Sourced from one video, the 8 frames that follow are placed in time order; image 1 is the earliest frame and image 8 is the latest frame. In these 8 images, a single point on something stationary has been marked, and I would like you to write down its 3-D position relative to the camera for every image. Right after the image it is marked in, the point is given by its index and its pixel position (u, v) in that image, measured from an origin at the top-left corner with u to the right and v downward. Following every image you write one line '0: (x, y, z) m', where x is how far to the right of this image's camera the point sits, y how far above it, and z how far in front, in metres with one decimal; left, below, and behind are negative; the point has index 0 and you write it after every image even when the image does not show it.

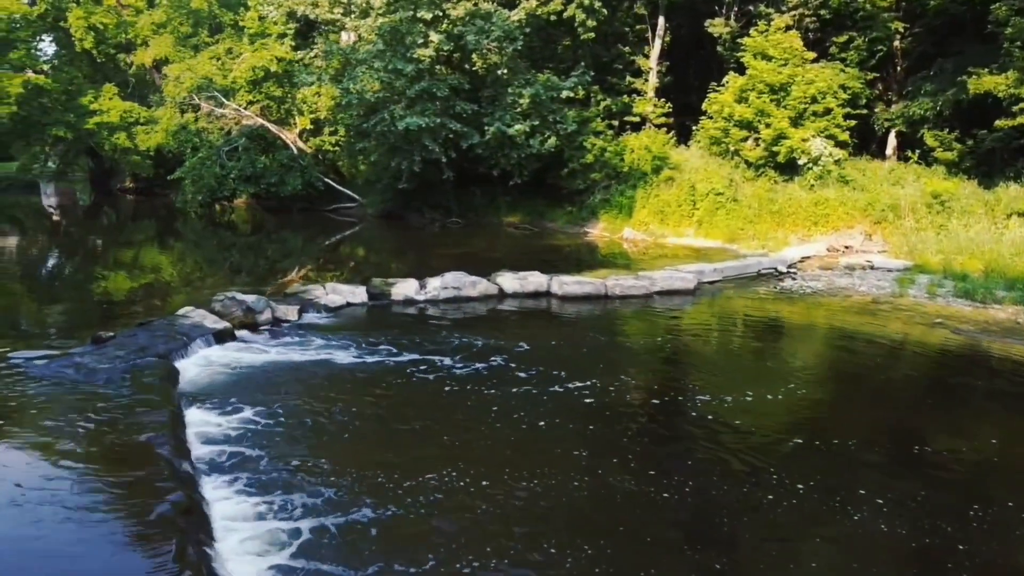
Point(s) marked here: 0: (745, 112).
0: (+5.1, +3.9, +17.9) m
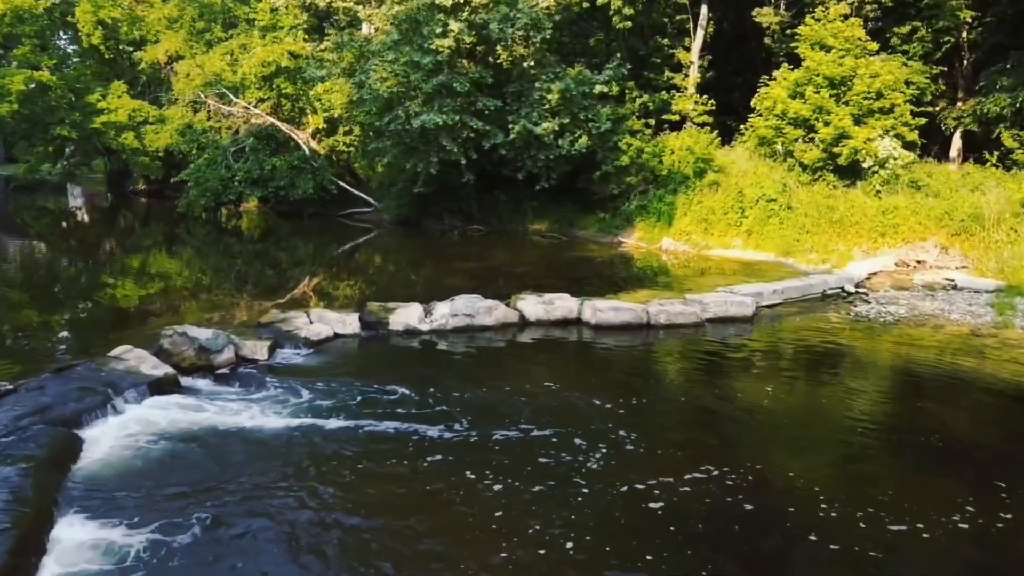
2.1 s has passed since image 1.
0: (+5.7, +3.5, +16.0) m
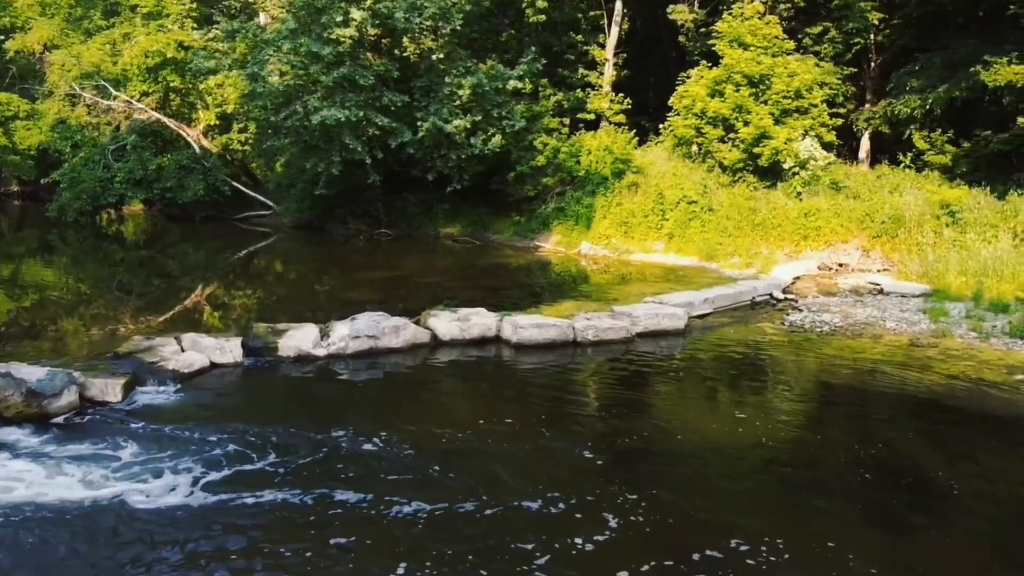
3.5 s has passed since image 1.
0: (+4.0, +3.4, +15.6) m
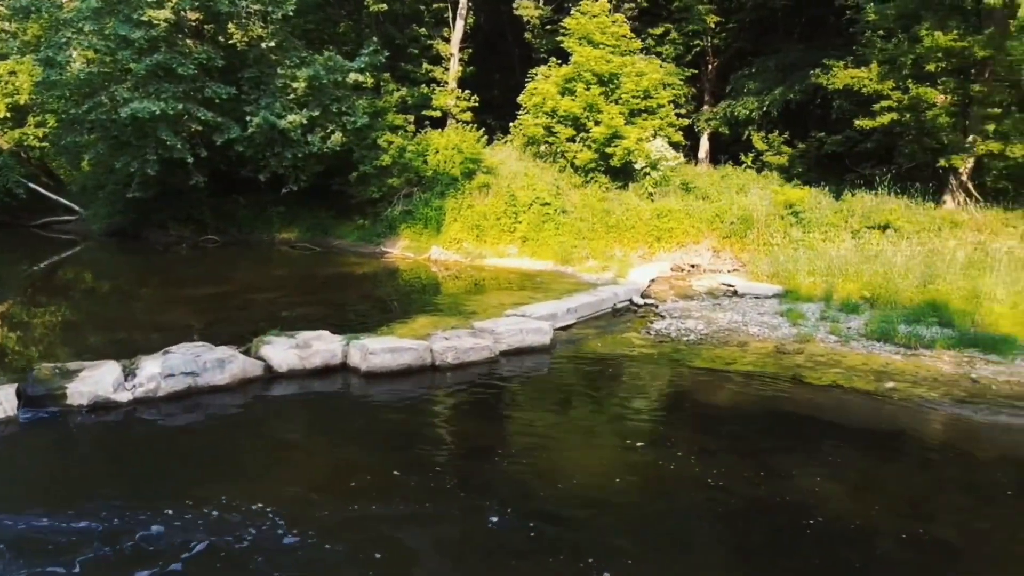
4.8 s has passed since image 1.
0: (+1.1, +3.4, +15.1) m
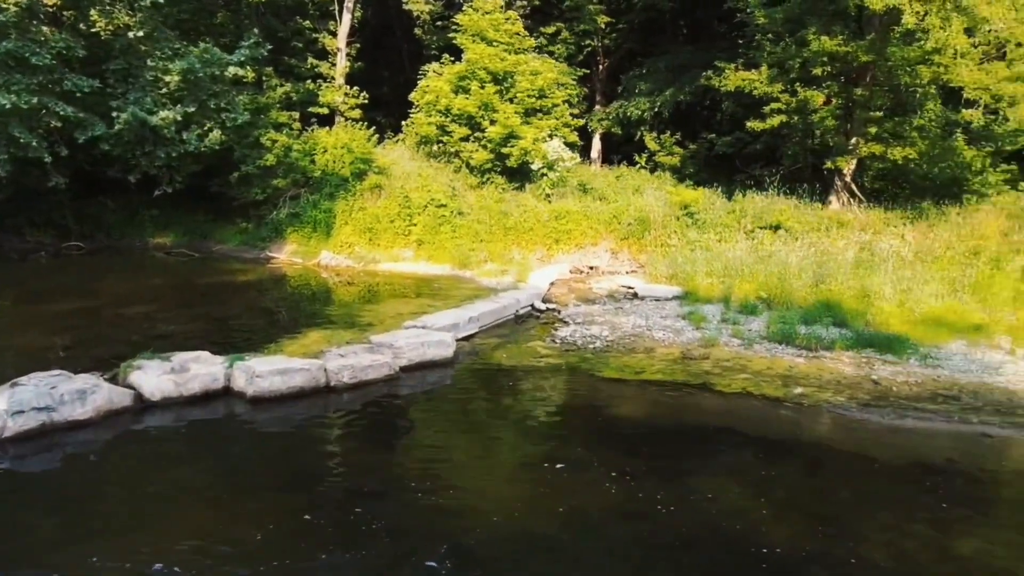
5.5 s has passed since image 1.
0: (-0.9, +3.3, +14.7) m
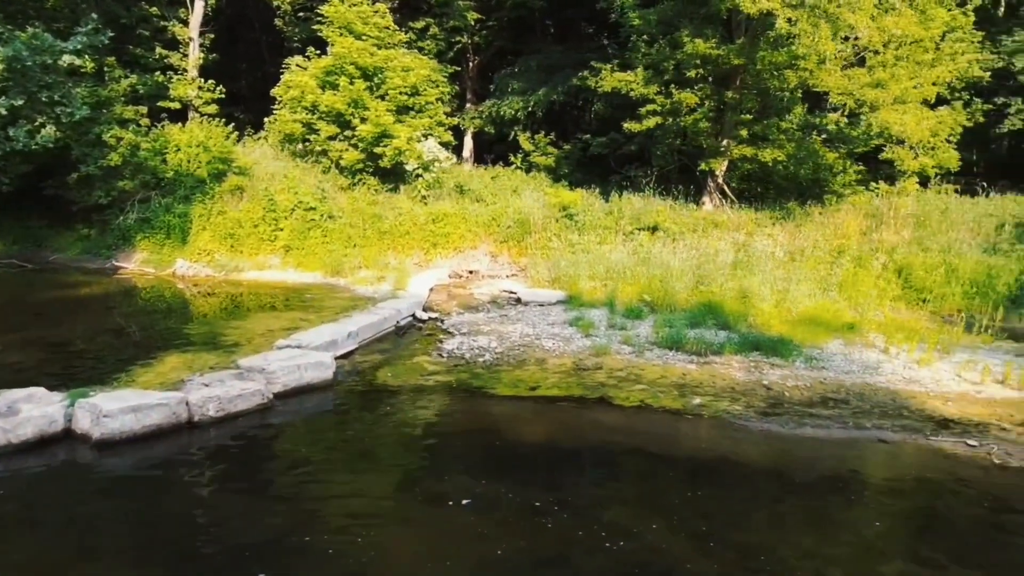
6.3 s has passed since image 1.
0: (-3.1, +3.2, +13.9) m
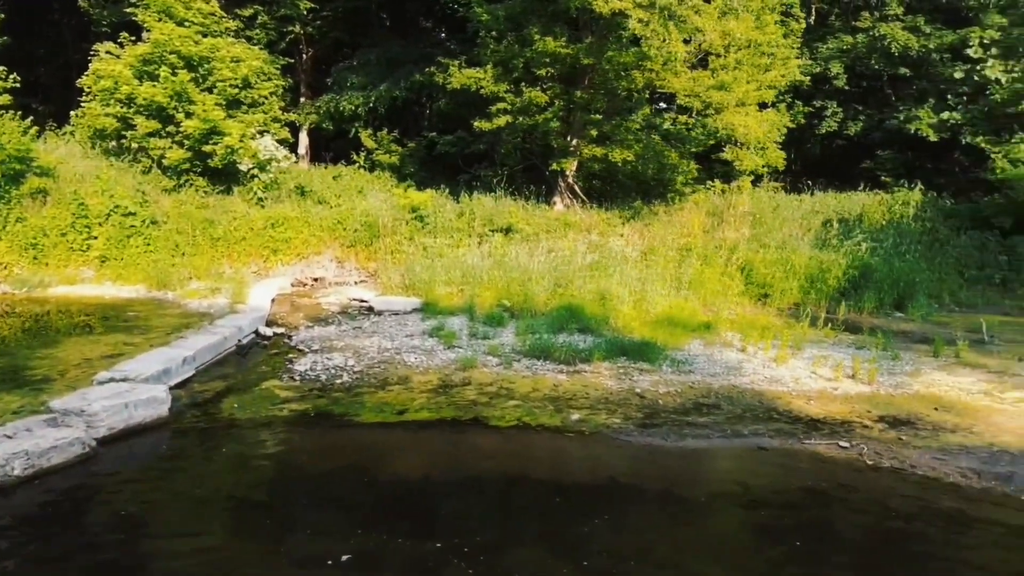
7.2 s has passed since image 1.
0: (-5.5, +3.0, +12.5) m
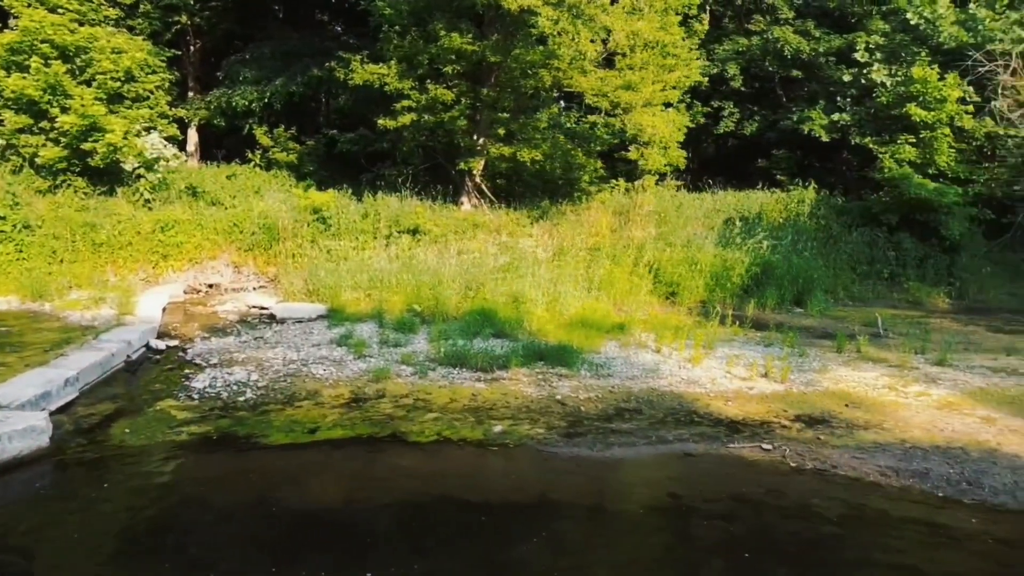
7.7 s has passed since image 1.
0: (-6.9, +2.8, +11.5) m
